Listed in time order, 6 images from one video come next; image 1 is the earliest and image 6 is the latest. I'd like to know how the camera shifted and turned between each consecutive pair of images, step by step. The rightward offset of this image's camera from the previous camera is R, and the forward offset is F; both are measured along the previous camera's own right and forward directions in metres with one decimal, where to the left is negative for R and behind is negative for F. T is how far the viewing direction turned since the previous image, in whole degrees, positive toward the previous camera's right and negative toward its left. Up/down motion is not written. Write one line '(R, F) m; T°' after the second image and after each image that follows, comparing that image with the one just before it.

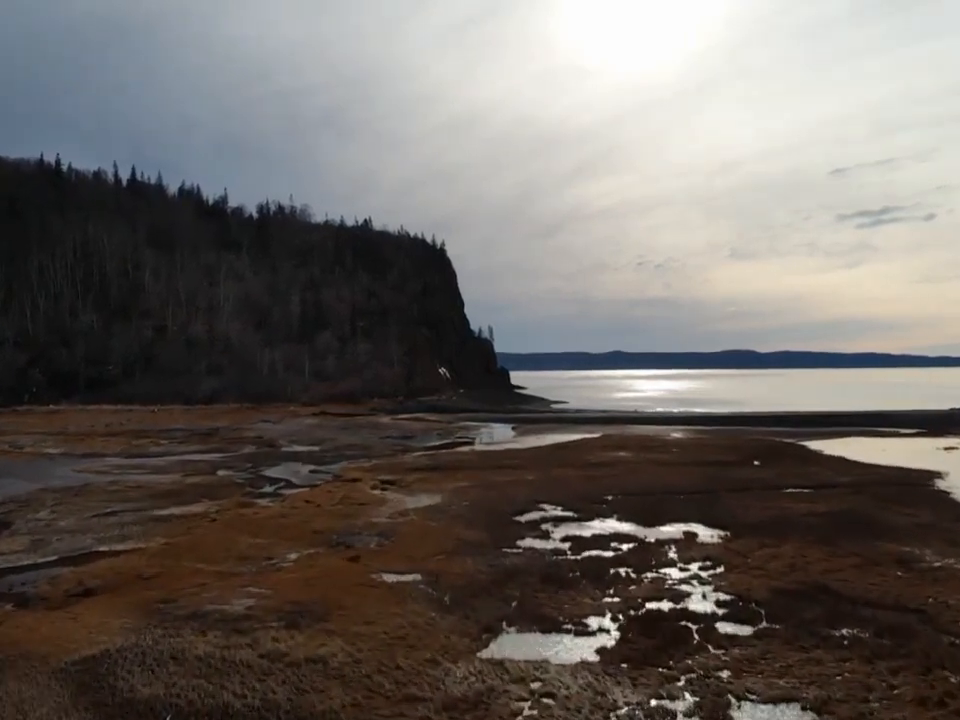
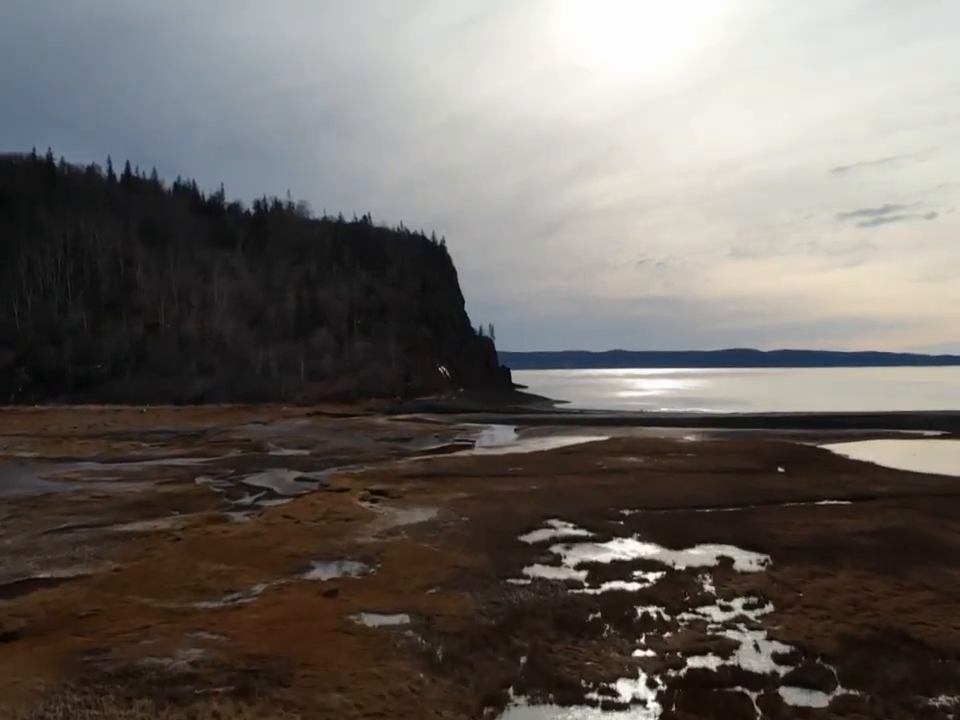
(0.0, +2.5) m; 0°
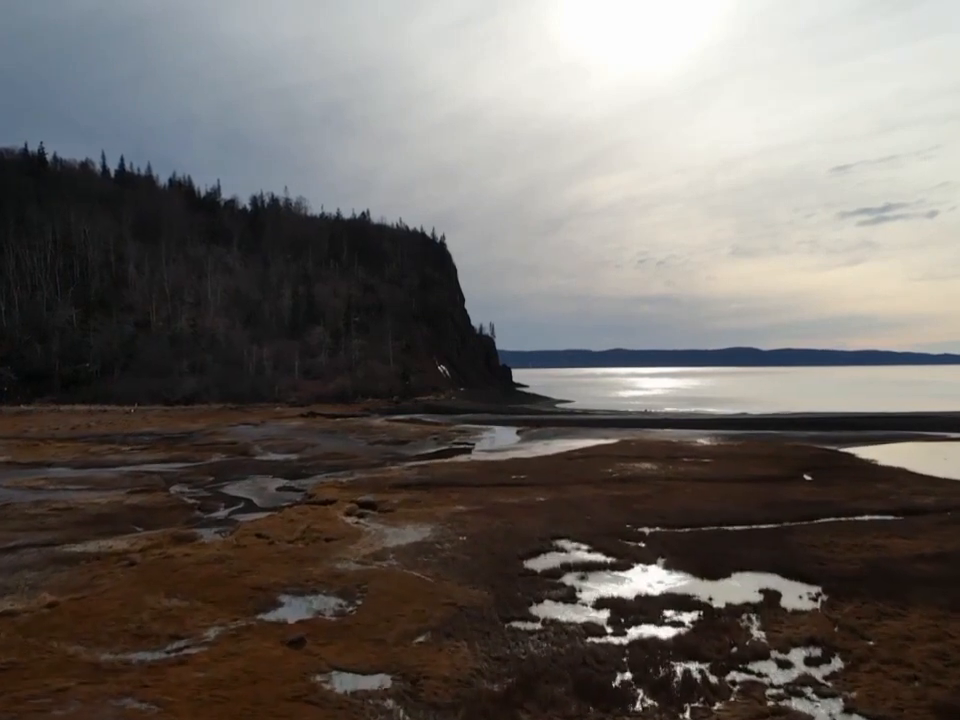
(0.0, +2.4) m; 0°
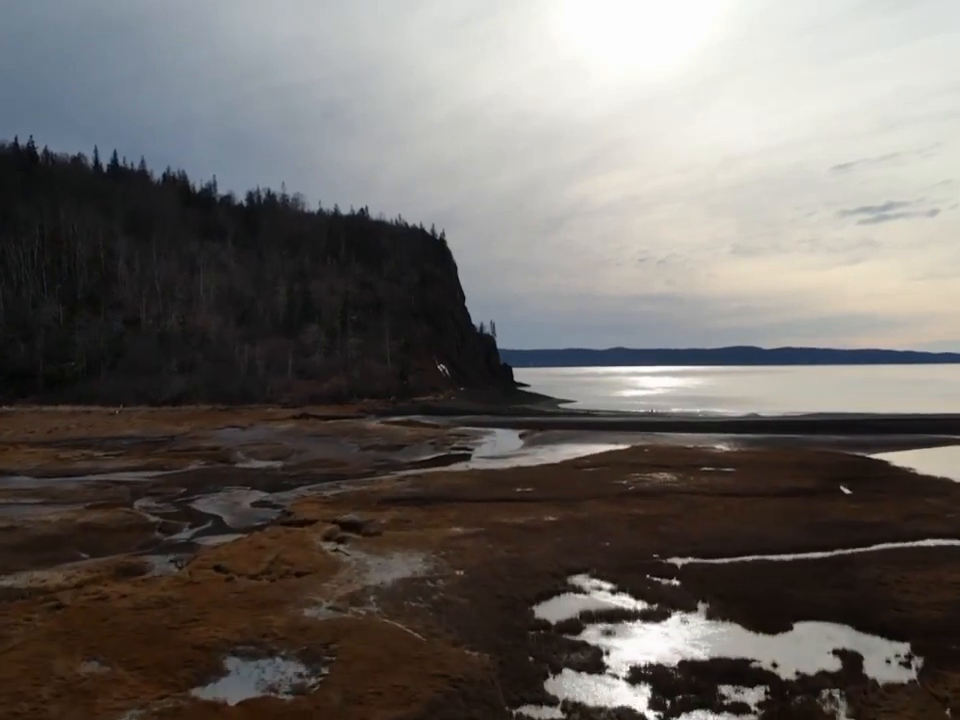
(0.0, +2.8) m; 0°
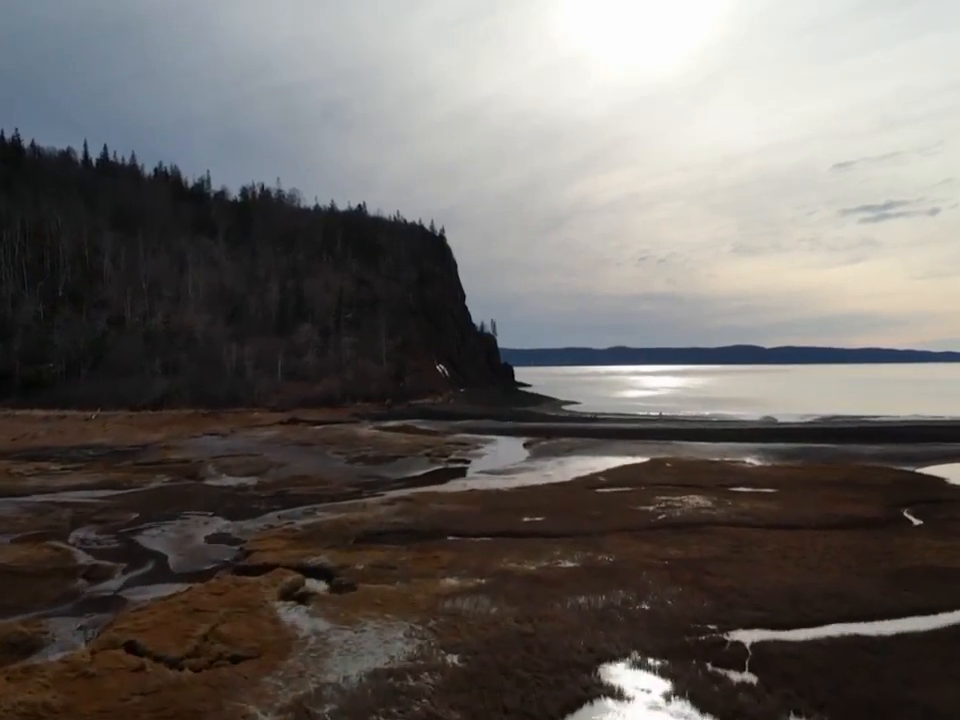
(0.0, +3.8) m; 0°
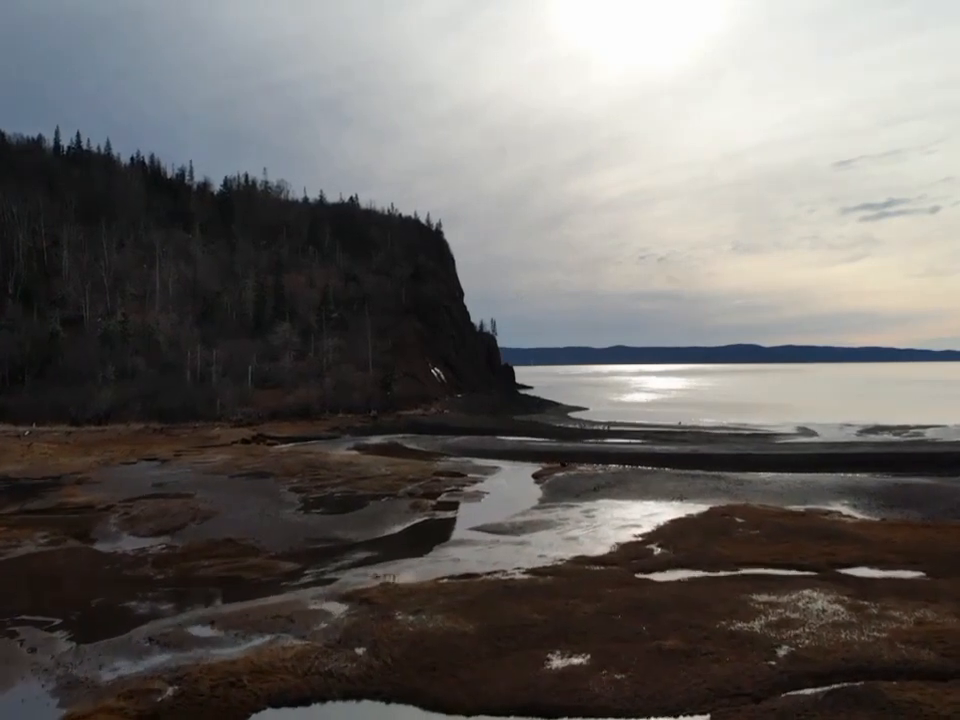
(0.0, +8.2) m; 0°
